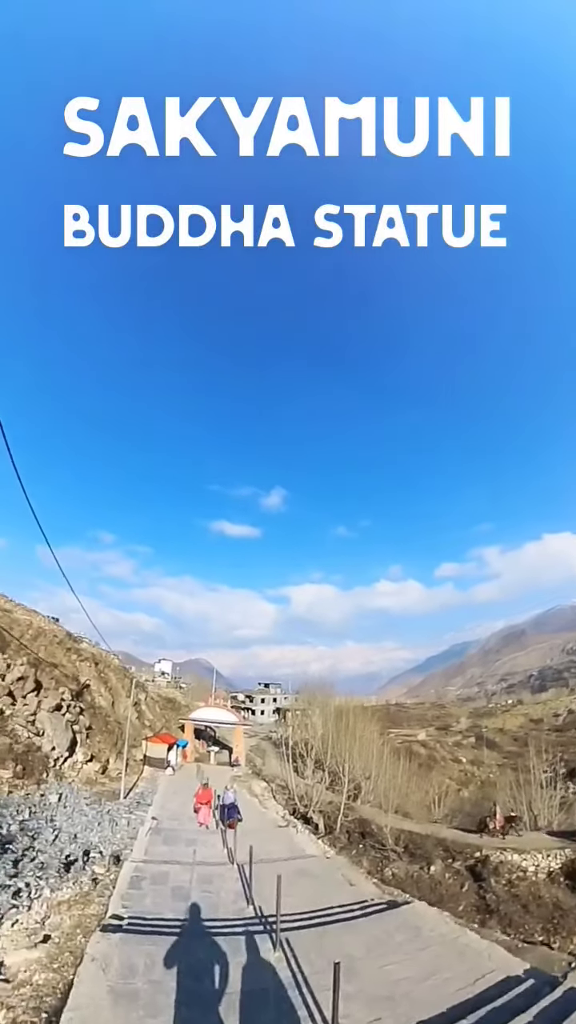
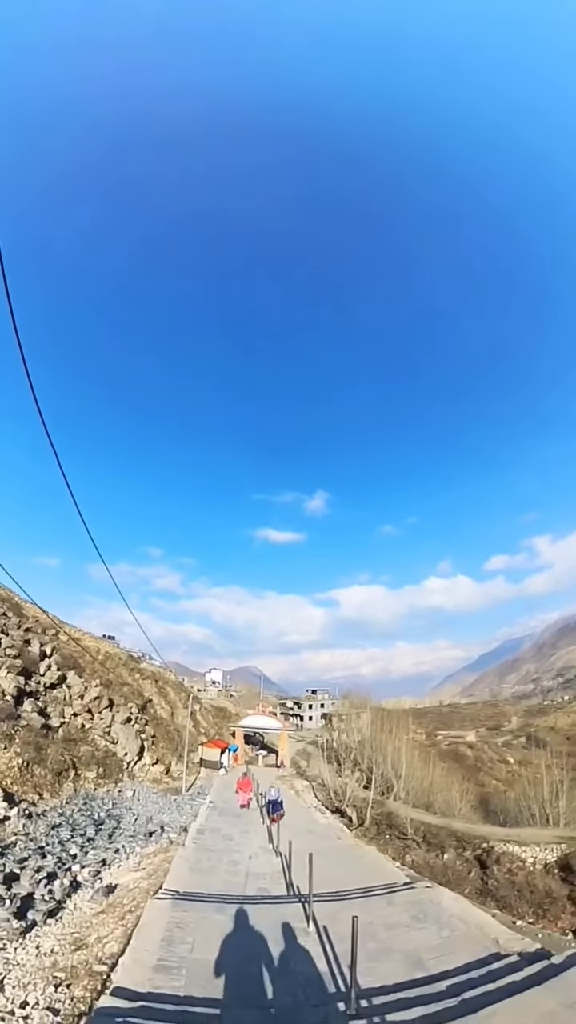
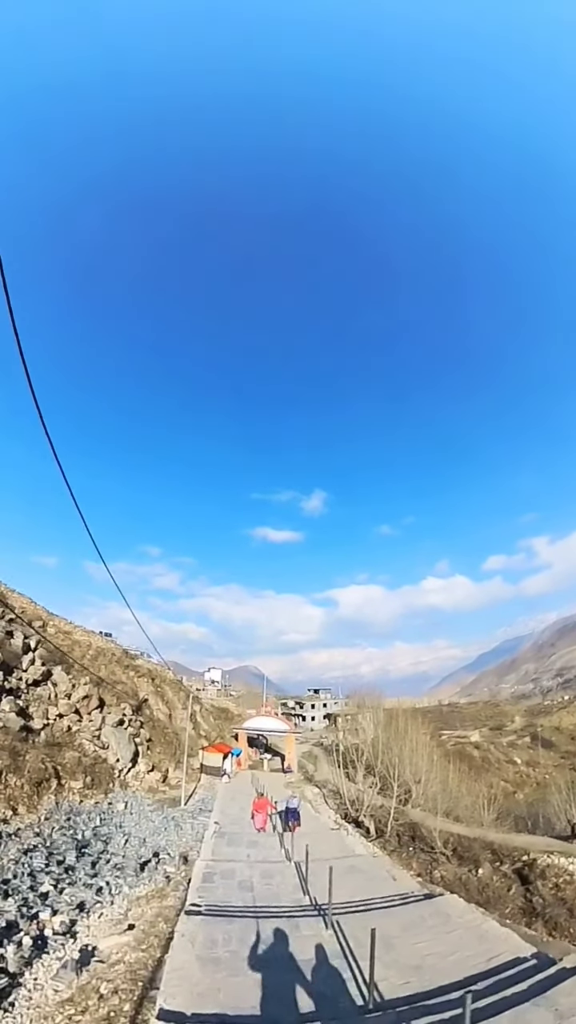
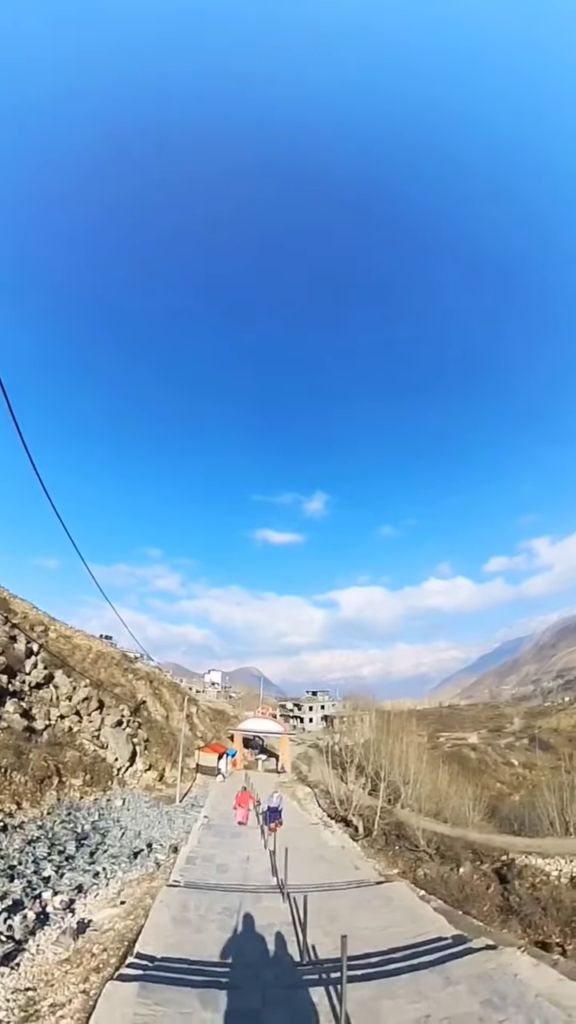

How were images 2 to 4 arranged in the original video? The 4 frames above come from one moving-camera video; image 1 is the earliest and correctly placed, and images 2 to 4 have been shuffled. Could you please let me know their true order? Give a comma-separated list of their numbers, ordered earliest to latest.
3, 4, 2
